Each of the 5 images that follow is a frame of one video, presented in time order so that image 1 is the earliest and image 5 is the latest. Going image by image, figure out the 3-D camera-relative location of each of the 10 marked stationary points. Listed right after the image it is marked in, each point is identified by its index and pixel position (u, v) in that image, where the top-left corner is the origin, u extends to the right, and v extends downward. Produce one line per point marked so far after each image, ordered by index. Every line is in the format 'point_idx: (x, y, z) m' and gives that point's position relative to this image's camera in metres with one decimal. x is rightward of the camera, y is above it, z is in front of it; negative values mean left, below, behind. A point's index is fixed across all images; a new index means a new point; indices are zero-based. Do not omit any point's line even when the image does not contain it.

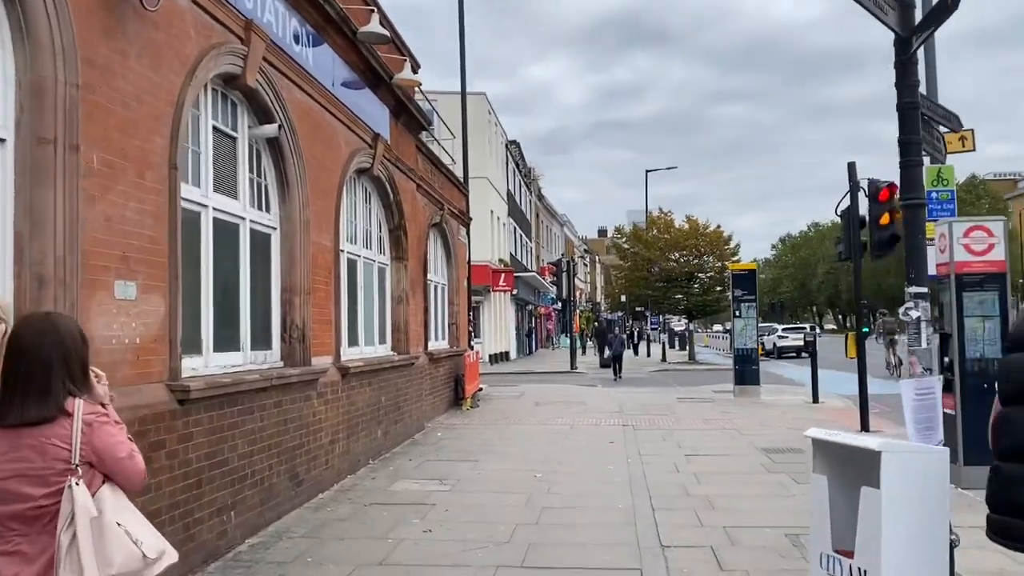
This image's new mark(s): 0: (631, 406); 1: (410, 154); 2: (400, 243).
0: (+2.1, -2.1, +15.5) m
1: (-1.5, +2.0, +12.7) m
2: (-1.6, +0.6, +12.0) m
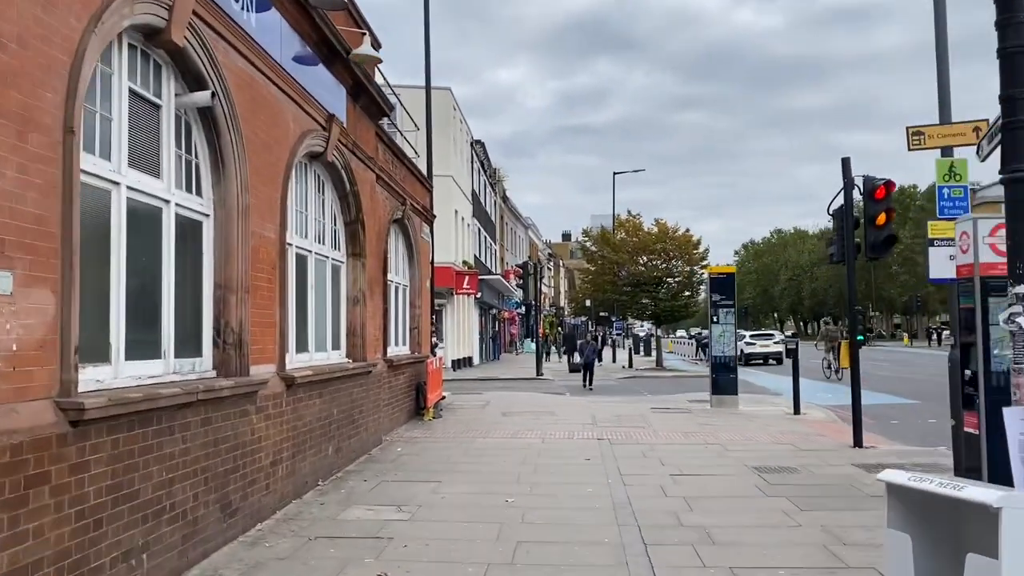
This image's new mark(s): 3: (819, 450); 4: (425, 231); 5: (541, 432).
0: (+1.5, -2.2, +14.6) m
1: (-1.9, +2.0, +11.6) m
2: (-2.0, +0.6, +10.9) m
3: (+3.8, -2.0, +10.9) m
4: (-1.7, +1.1, +16.8) m
5: (+0.4, -2.1, +12.8) m
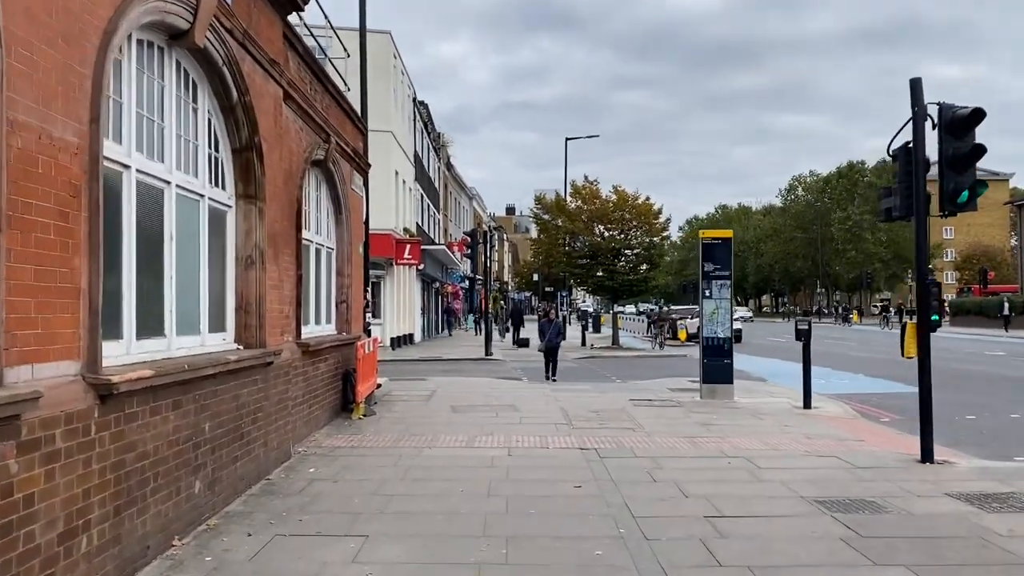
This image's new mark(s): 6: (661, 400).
0: (+0.9, -1.7, +11.7) m
1: (-2.3, +2.4, +8.4) m
2: (-2.3, +1.0, +7.7) m
3: (+3.5, -1.7, +8.1) m
4: (-2.4, +1.7, +13.5) m
5: (-0.1, -1.7, +9.8) m
6: (+2.3, -1.7, +13.4) m
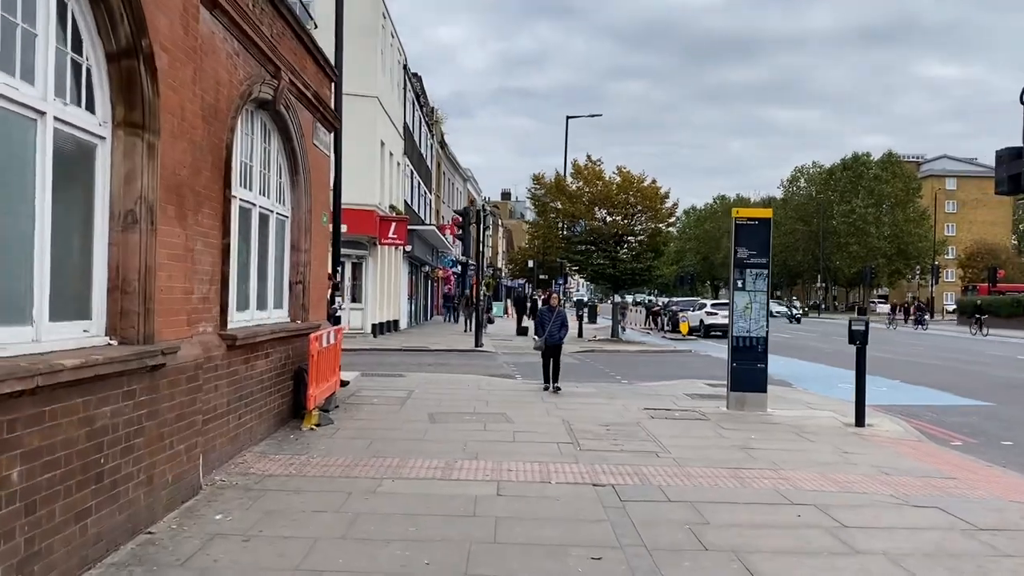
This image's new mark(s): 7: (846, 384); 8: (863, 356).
0: (+0.8, -1.5, +9.4) m
1: (-2.3, +2.6, +6.0) m
2: (-2.3, +1.2, +5.3) m
3: (+3.4, -1.6, +5.9) m
4: (-2.5, +2.0, +11.2) m
5: (-0.2, -1.5, +7.6) m
6: (+2.2, -1.6, +11.2) m
7: (+6.2, -1.8, +16.1) m
8: (+4.3, -0.8, +10.6) m
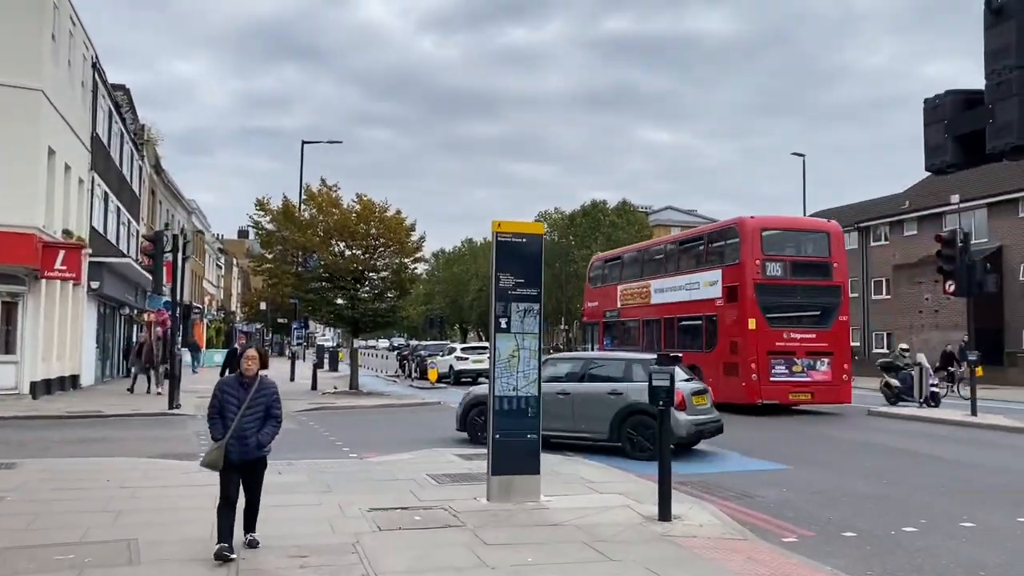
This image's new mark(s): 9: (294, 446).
0: (-1.6, -1.8, +5.6) m
1: (-3.6, +2.5, +1.7) m
2: (-3.5, +1.1, +1.0) m
3: (+1.9, -1.8, +2.9) m
4: (-5.3, +1.6, +6.5) m
5: (-2.0, -1.7, +3.6) m
6: (-0.8, -2.0, +7.7) m
7: (+1.7, -2.4, +13.5) m
8: (+1.4, -1.2, +7.8) m
9: (-3.1, -2.3, +12.6) m
